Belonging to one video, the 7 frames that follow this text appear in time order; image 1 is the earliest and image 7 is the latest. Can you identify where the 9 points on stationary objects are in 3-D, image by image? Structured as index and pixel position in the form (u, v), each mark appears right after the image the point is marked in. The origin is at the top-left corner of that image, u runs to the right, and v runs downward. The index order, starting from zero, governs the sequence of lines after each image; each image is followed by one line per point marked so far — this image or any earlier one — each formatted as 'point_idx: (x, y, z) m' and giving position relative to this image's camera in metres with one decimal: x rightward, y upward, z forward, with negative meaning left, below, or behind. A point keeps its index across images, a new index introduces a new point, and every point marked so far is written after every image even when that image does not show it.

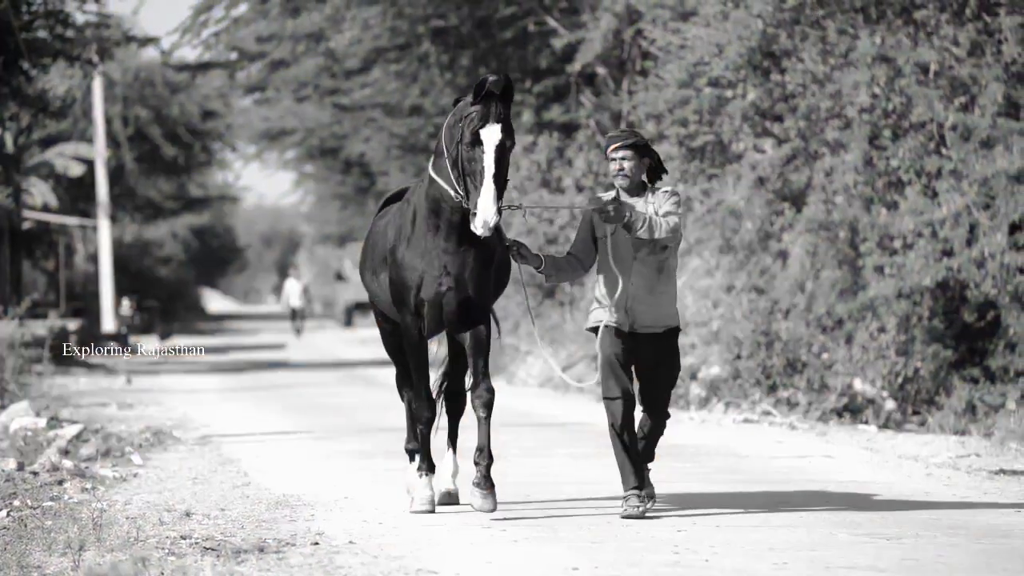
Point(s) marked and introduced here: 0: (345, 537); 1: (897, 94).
0: (-0.8, -1.2, +11.0) m
1: (+2.7, +1.4, +16.4) m
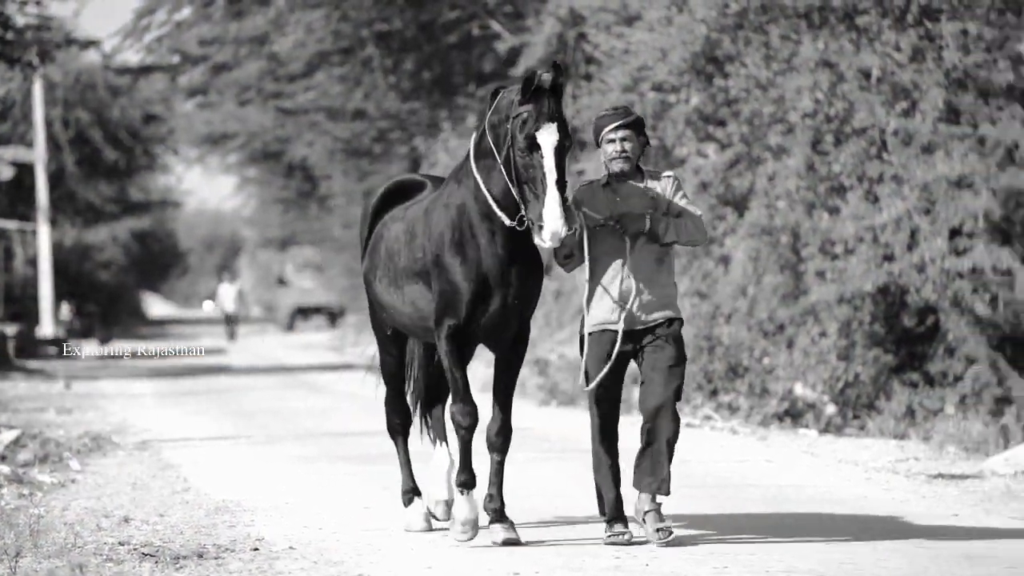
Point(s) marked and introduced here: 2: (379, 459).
0: (-1.1, -1.2, +11.0) m
1: (+2.3, +1.3, +16.4) m
2: (-0.9, -1.1, +15.5) m
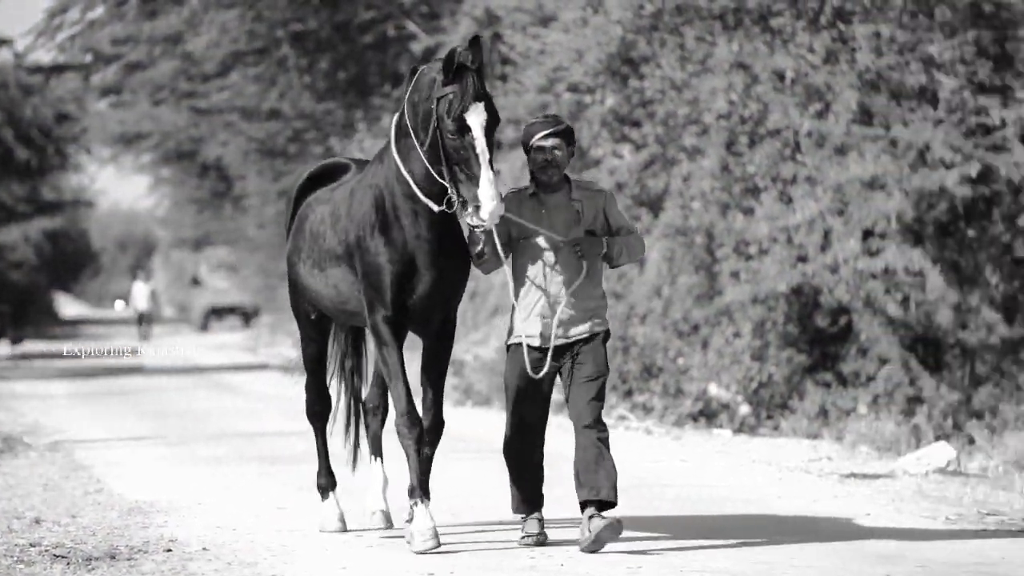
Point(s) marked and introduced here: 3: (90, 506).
0: (-1.5, -1.2, +11.0) m
1: (+1.7, +1.3, +16.5) m
2: (-1.4, -1.1, +15.5) m
3: (-2.5, -1.3, +13.7) m
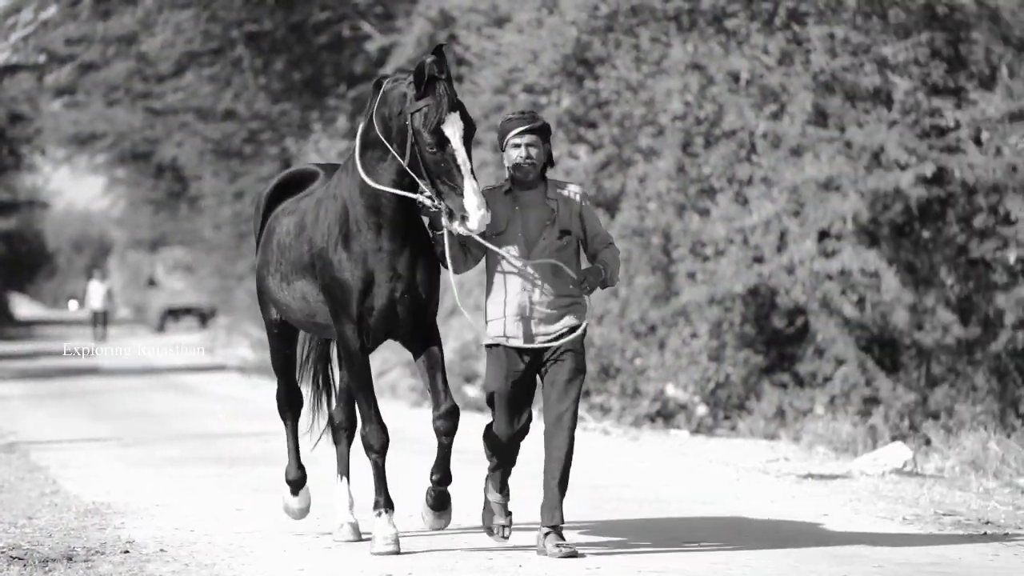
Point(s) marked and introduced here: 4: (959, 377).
0: (-1.7, -1.2, +10.9) m
1: (+1.4, +1.3, +16.5) m
2: (-1.7, -1.1, +15.4) m
3: (-2.7, -1.3, +13.6) m
4: (+3.2, -0.6, +16.7) m
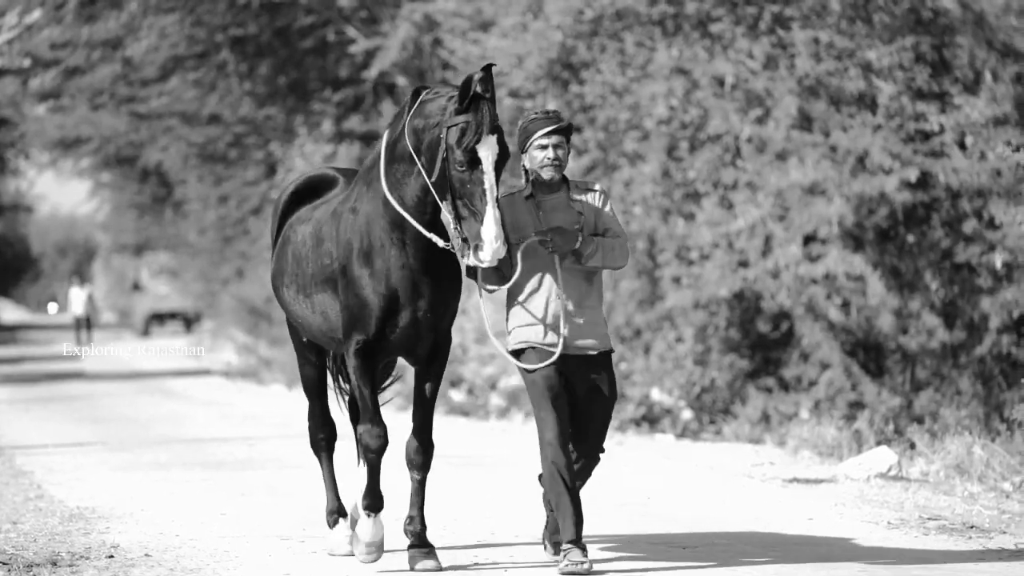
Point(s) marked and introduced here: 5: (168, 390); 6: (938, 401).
0: (-1.8, -1.2, +10.9) m
1: (+1.3, +1.3, +16.5) m
2: (-1.8, -1.2, +15.4) m
3: (-2.8, -1.3, +13.6) m
4: (+3.1, -0.7, +16.7) m
5: (-2.9, -0.9, +19.5) m
6: (+3.0, -0.8, +16.6) m
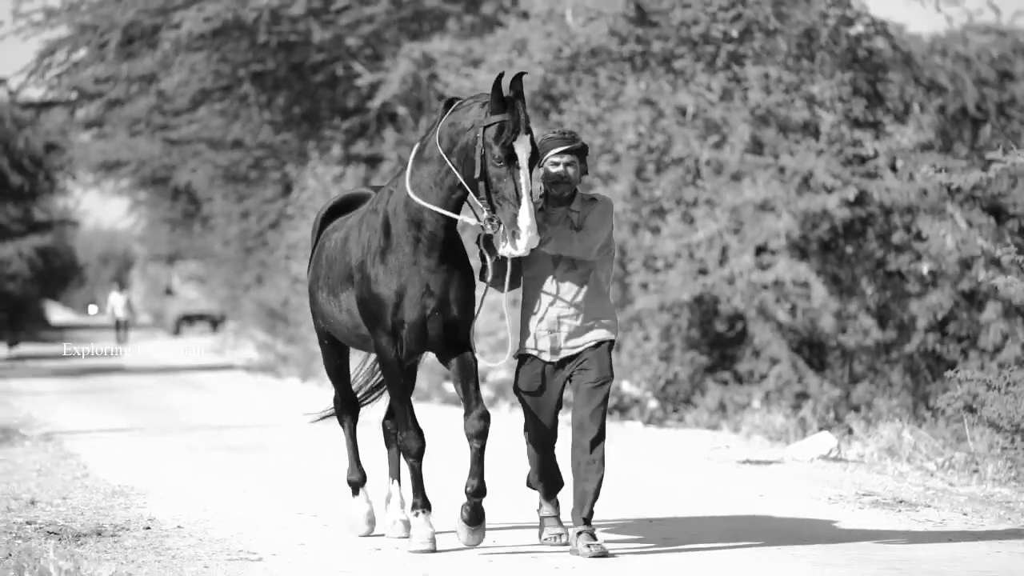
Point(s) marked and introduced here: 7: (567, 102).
0: (-1.8, -1.3, +13.2) m
1: (+1.2, +1.3, +18.8) m
2: (-1.9, -1.2, +17.7) m
3: (-2.9, -1.3, +15.8) m
4: (+3.0, -0.7, +19.0) m
5: (-3.0, -0.9, +21.7) m
6: (+2.9, -0.8, +18.9) m
7: (+0.5, +1.6, +19.7) m
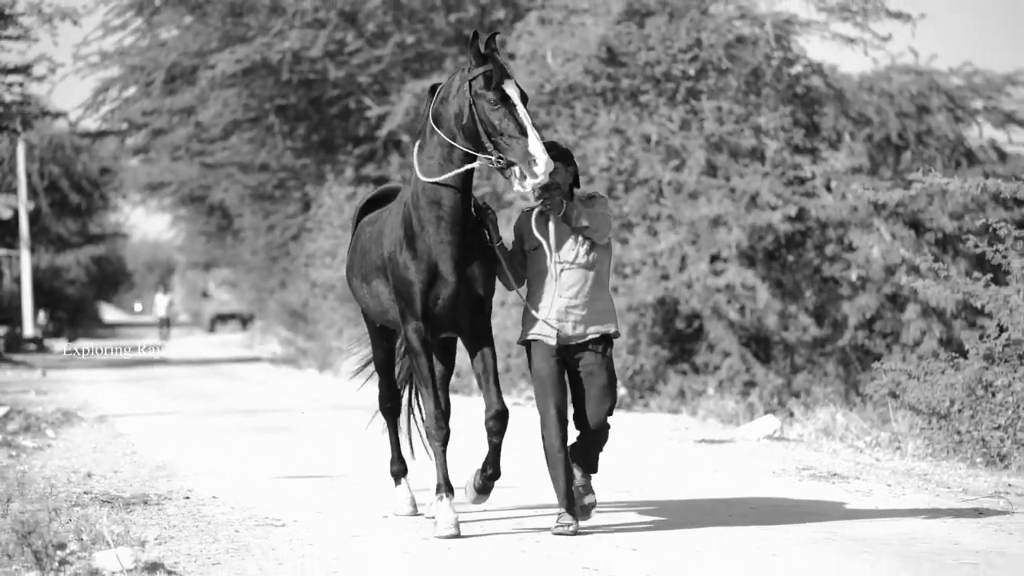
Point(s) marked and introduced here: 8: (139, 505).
0: (-1.9, -1.3, +16.2) m
1: (+1.1, +1.2, +21.8) m
2: (-2.0, -1.2, +20.6) m
3: (-3.0, -1.4, +18.8) m
4: (+2.9, -0.7, +22.0) m
5: (-3.1, -0.9, +24.7) m
6: (+2.8, -0.9, +21.9) m
7: (+0.4, +1.5, +22.7) m
8: (-2.2, -1.3, +15.3) m
